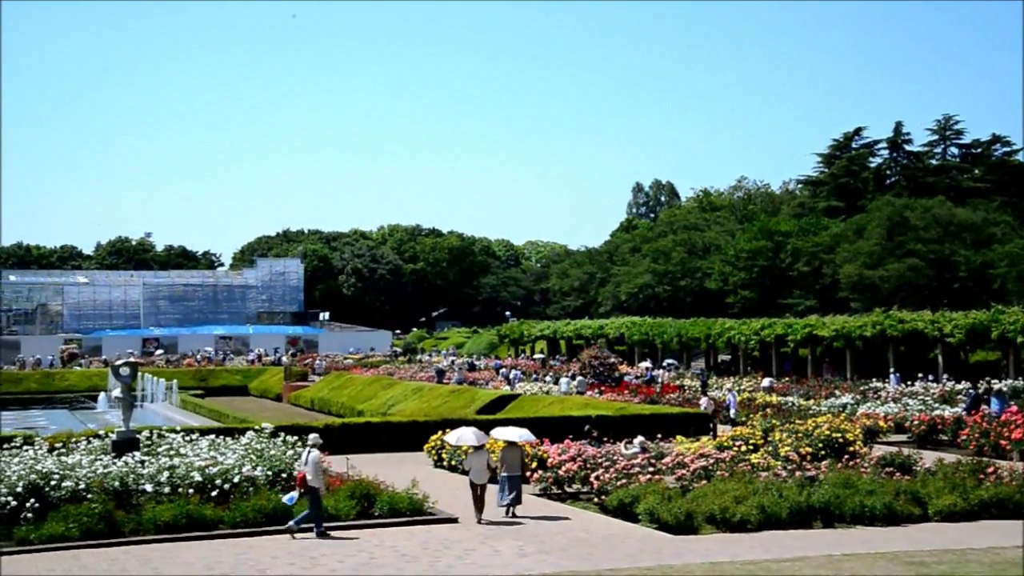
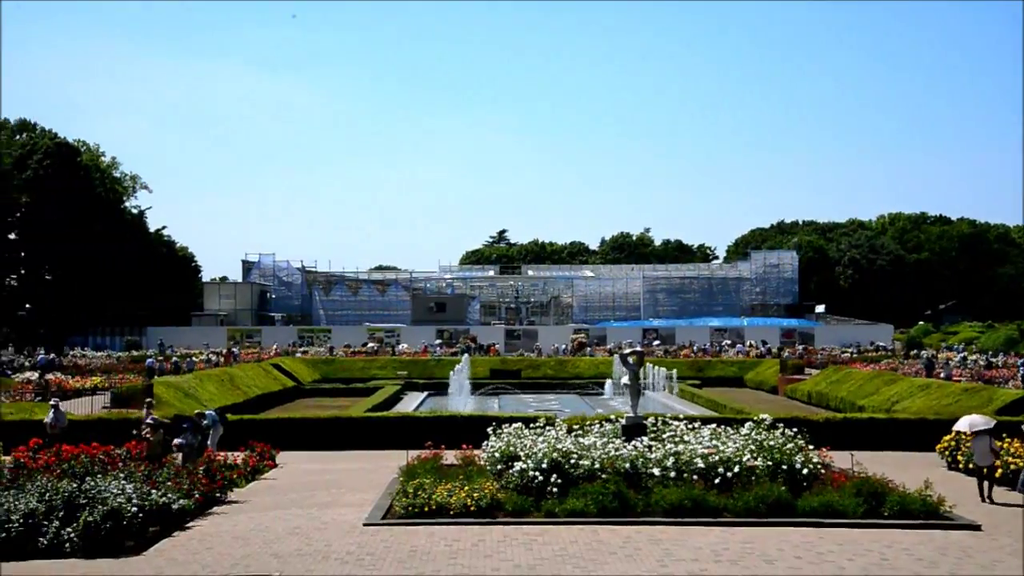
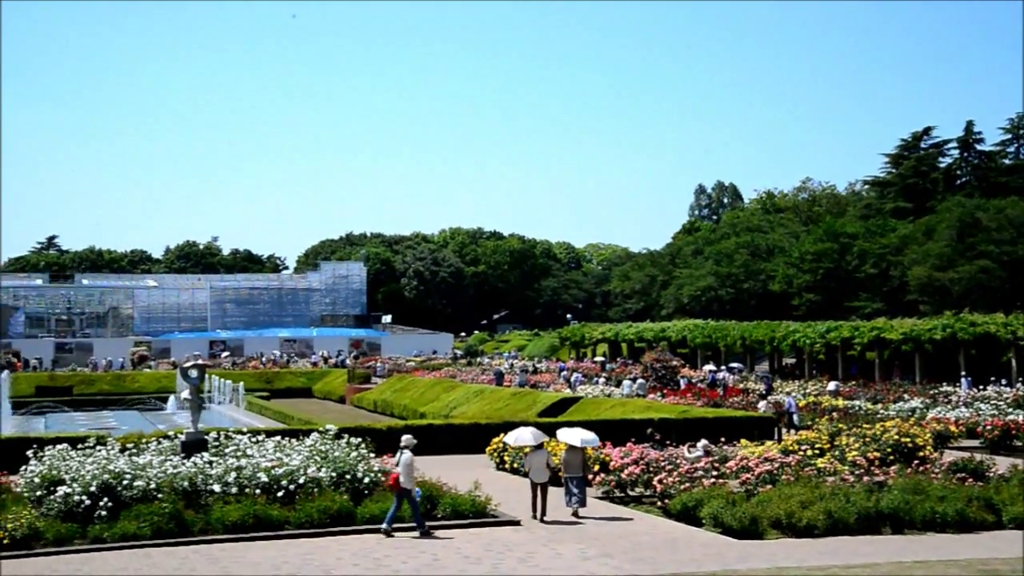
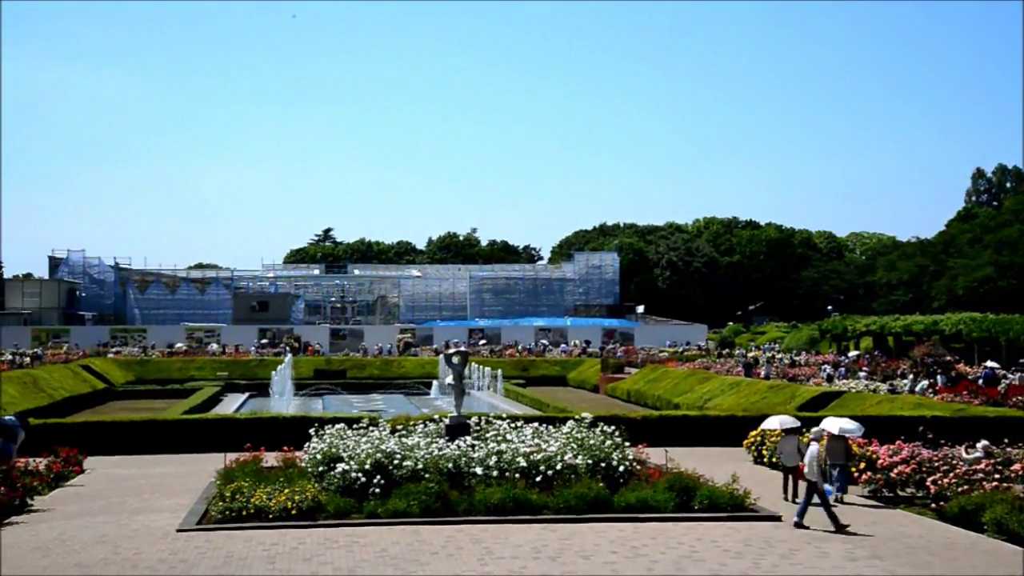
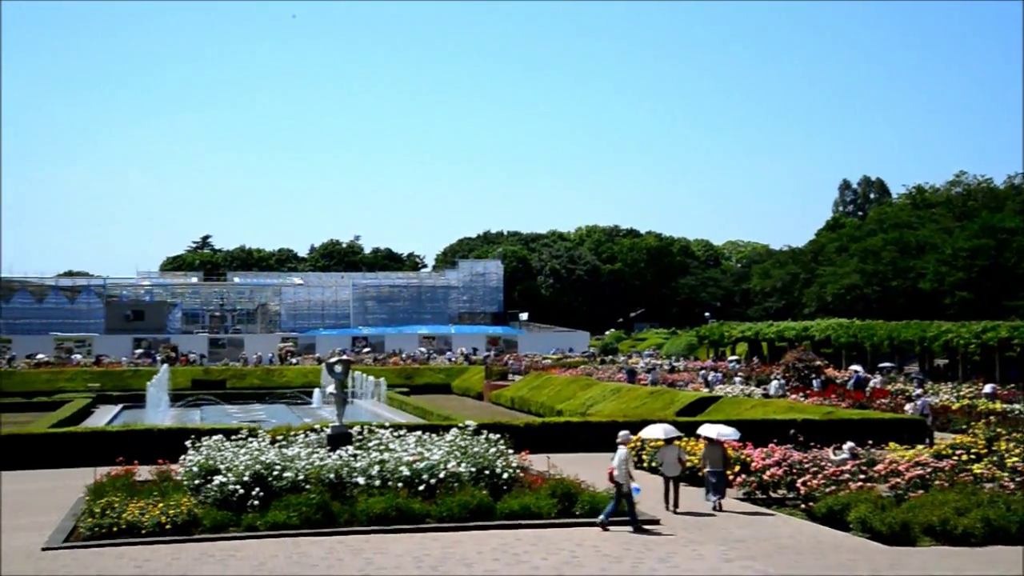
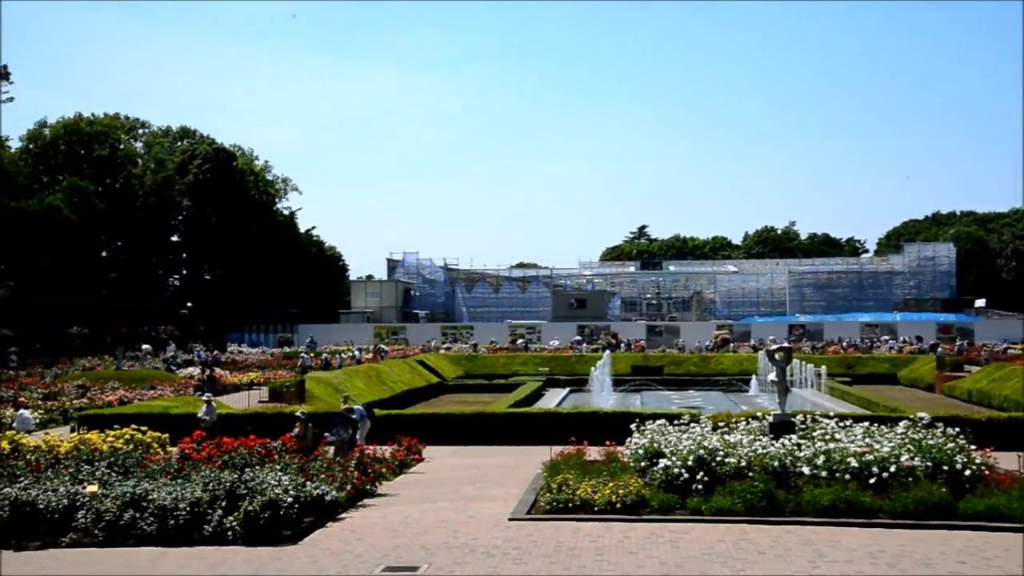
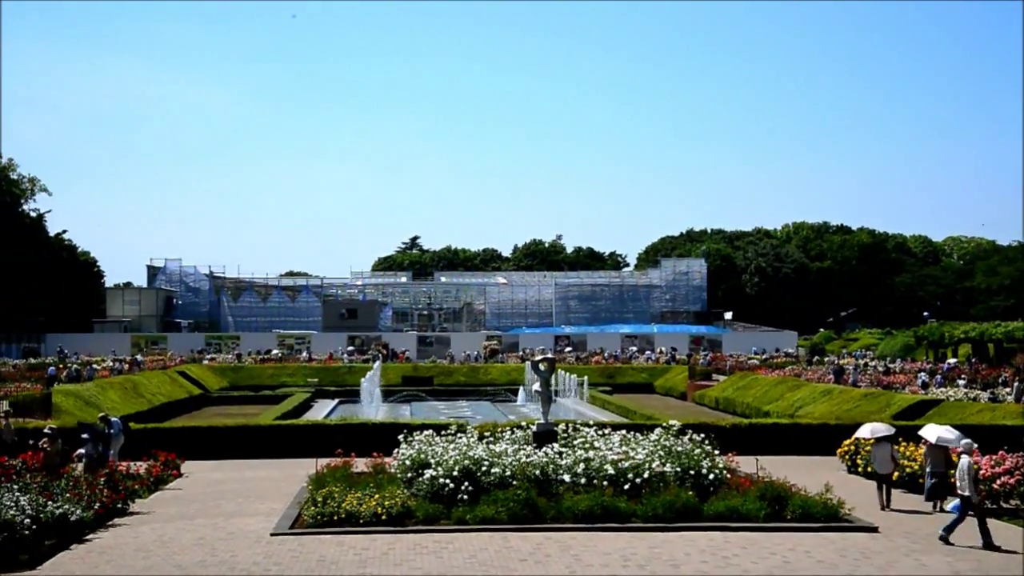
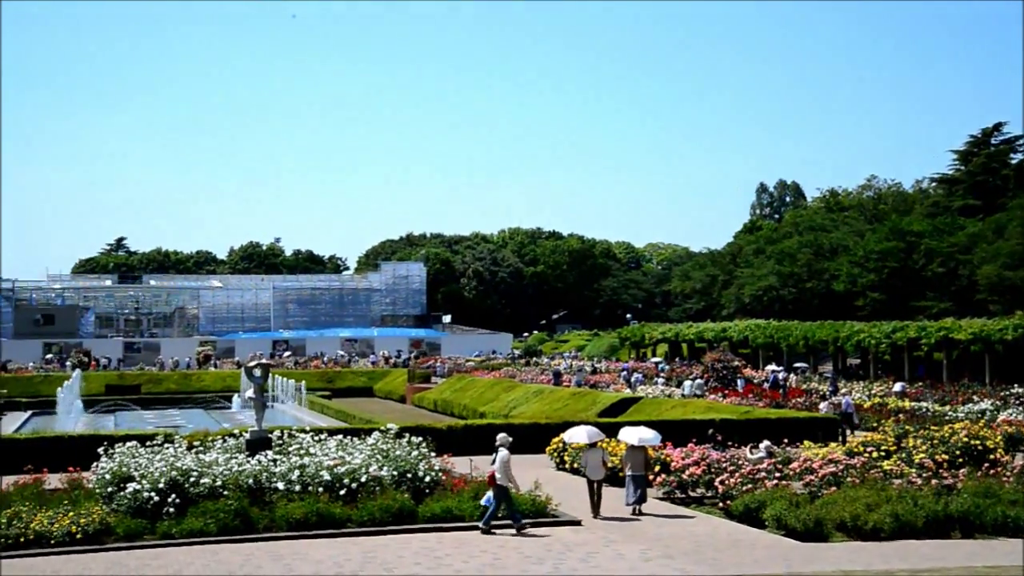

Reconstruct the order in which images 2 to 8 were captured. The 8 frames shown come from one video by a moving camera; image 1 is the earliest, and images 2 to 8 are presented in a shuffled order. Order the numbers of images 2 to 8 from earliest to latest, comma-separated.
3, 8, 5, 4, 7, 2, 6
